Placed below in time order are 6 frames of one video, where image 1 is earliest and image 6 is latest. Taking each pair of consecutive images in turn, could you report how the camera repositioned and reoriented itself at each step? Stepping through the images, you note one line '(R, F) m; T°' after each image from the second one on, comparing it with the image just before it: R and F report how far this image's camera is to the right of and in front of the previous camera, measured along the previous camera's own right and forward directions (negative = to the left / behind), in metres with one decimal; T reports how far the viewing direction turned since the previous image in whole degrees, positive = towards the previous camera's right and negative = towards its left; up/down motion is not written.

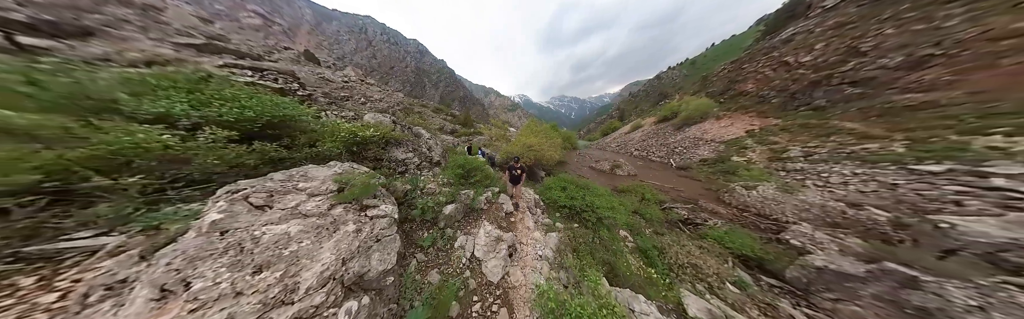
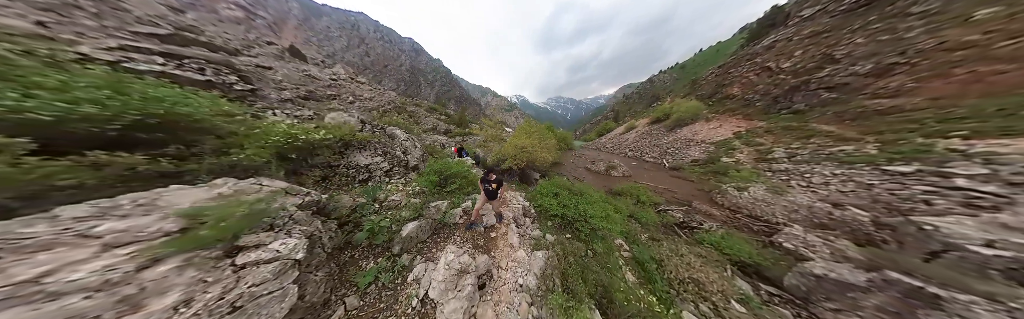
(+0.3, +0.4) m; +2°
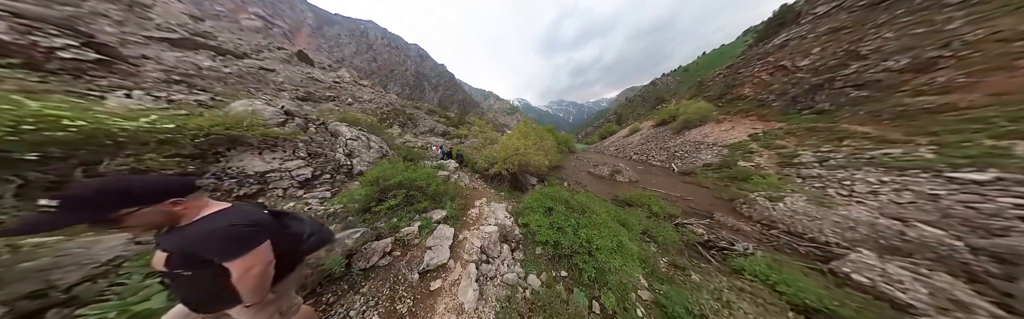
(+0.6, +1.0) m; -1°
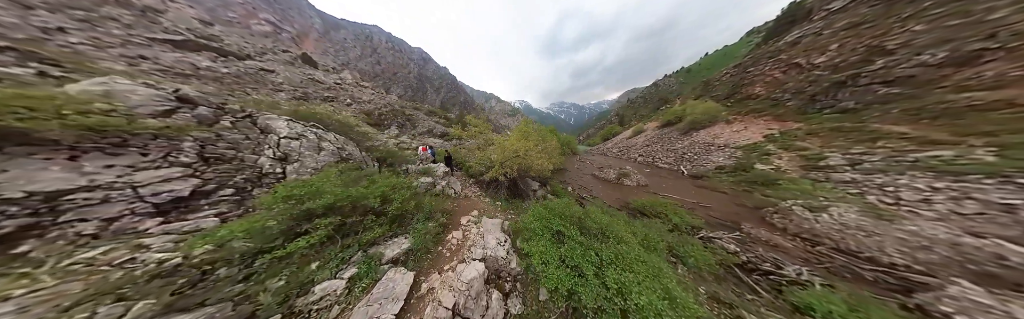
(+0.1, +0.9) m; 0°
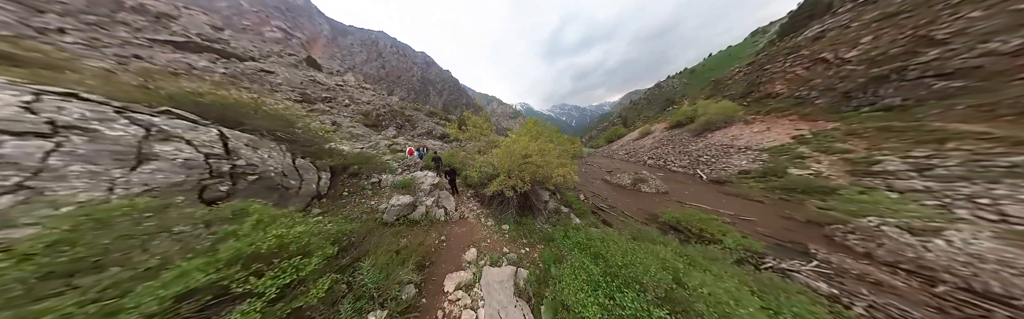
(-0.3, +1.3) m; -1°
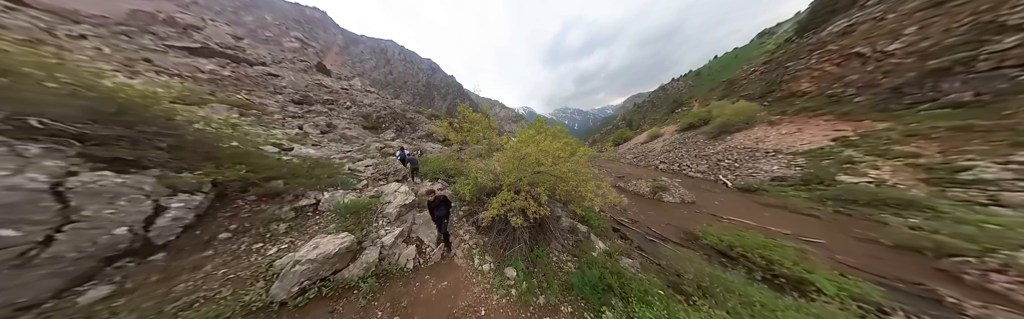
(-0.1, +1.3) m; -1°
